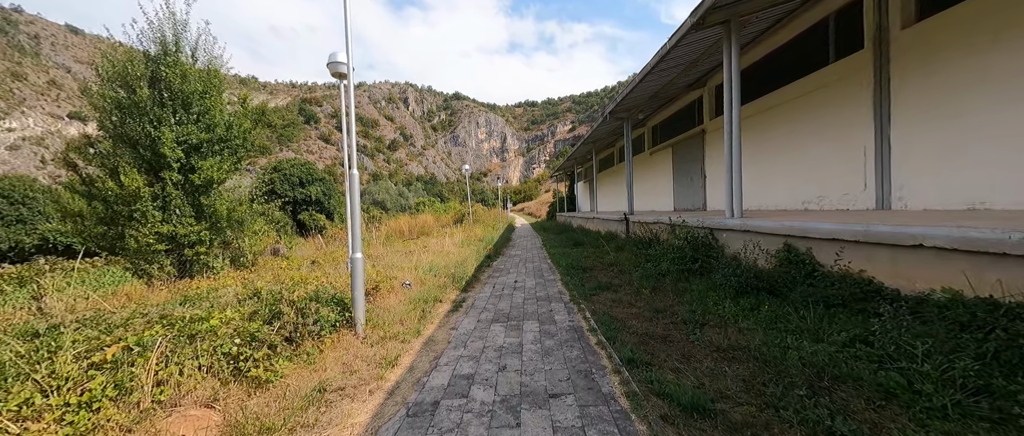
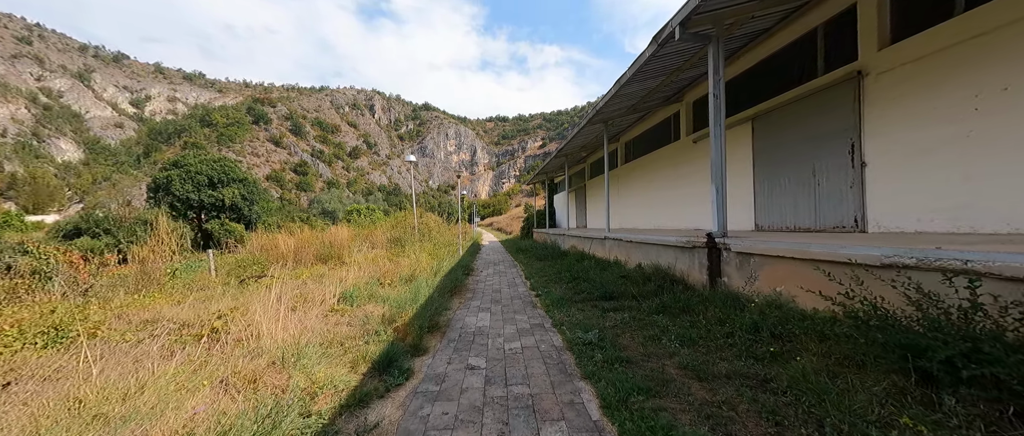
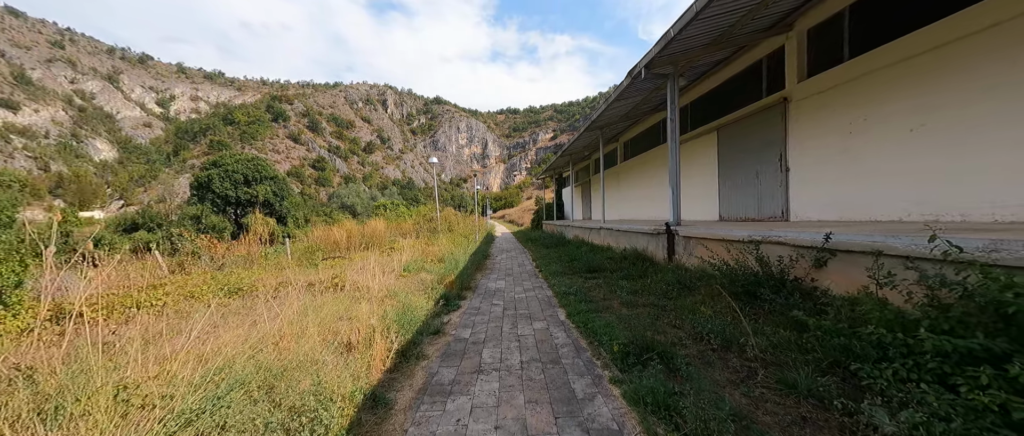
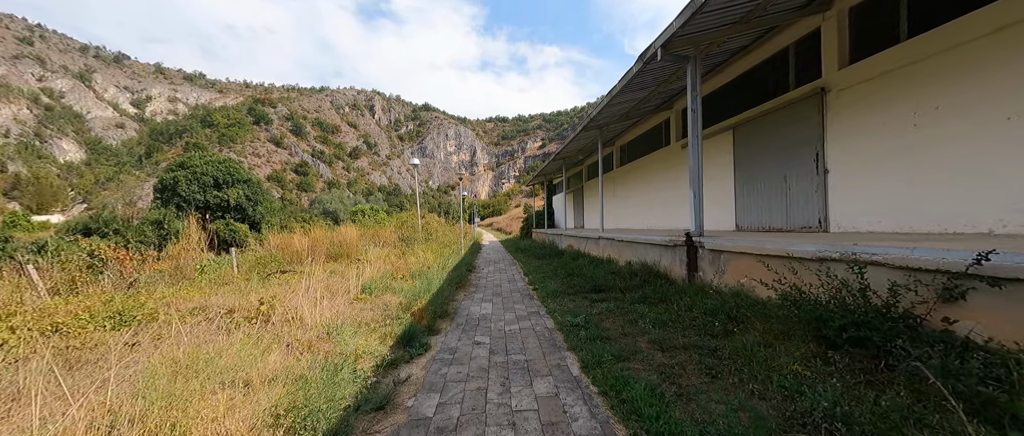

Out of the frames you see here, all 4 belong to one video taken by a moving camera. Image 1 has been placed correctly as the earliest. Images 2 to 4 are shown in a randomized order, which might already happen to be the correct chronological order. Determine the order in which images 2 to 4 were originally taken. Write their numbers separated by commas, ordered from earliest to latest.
3, 4, 2
